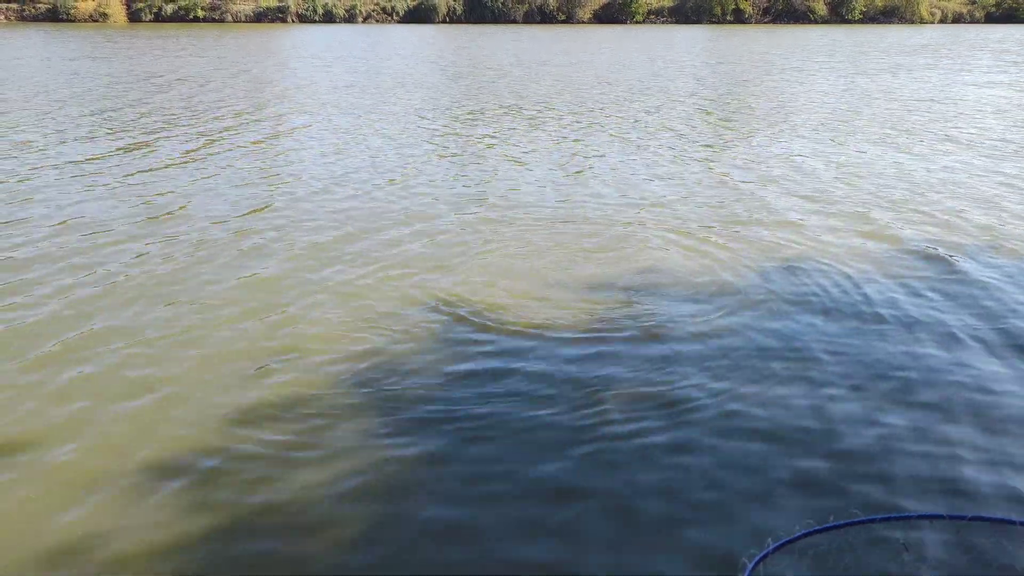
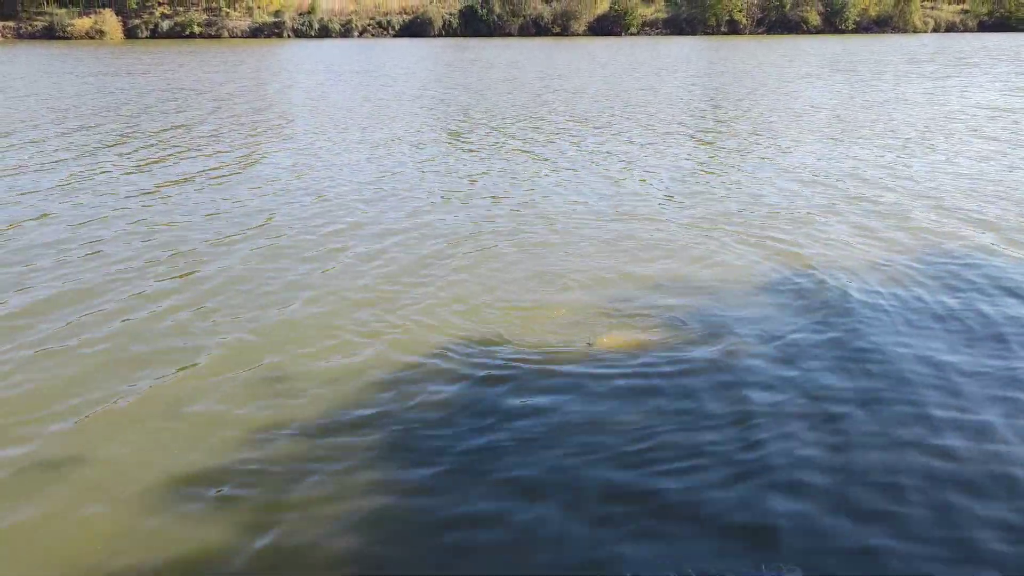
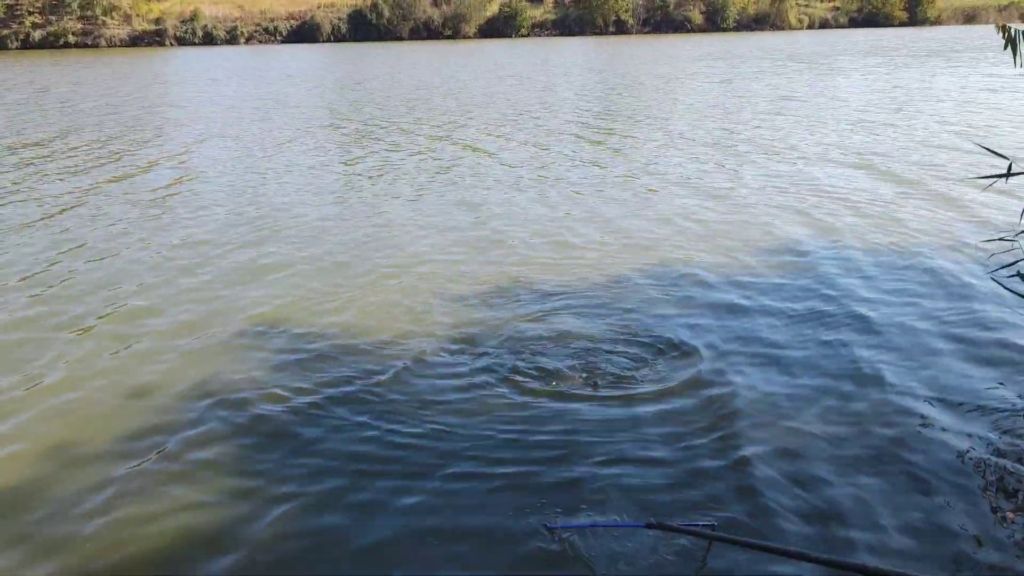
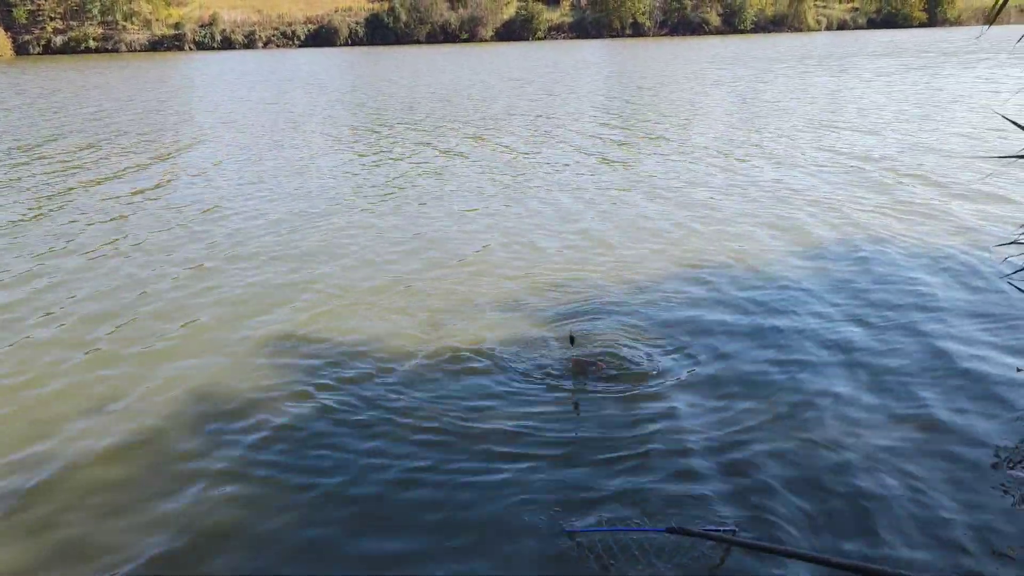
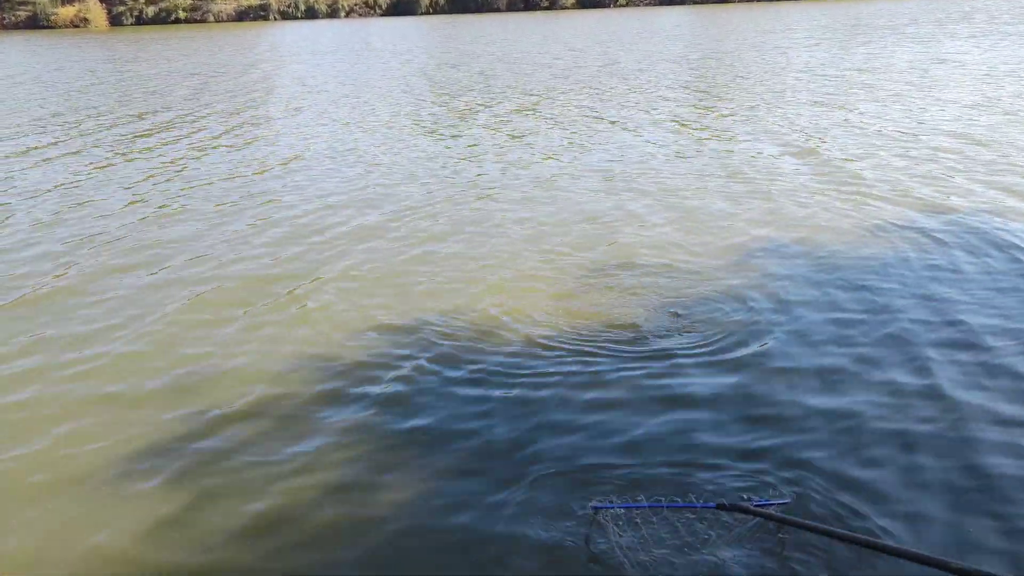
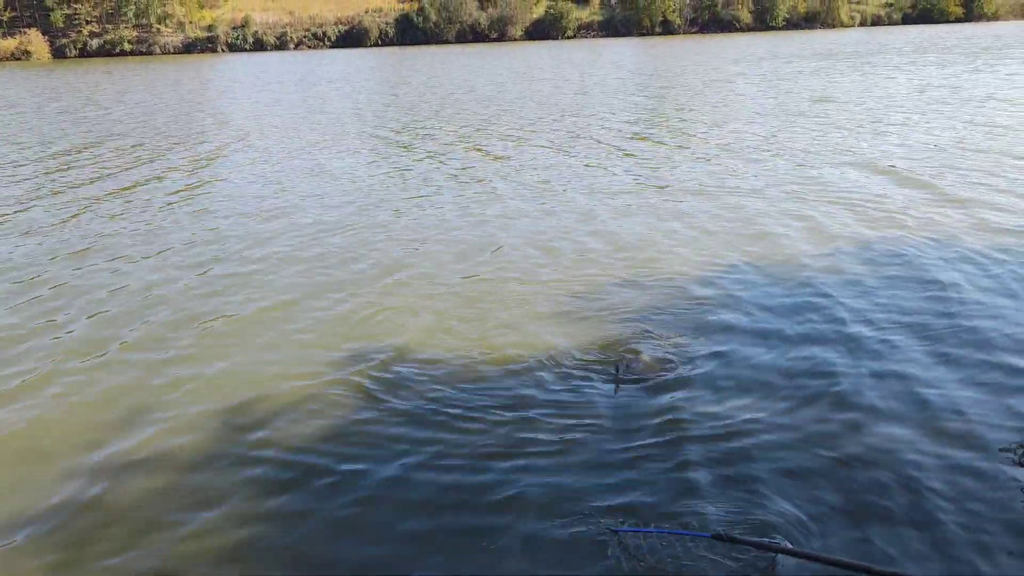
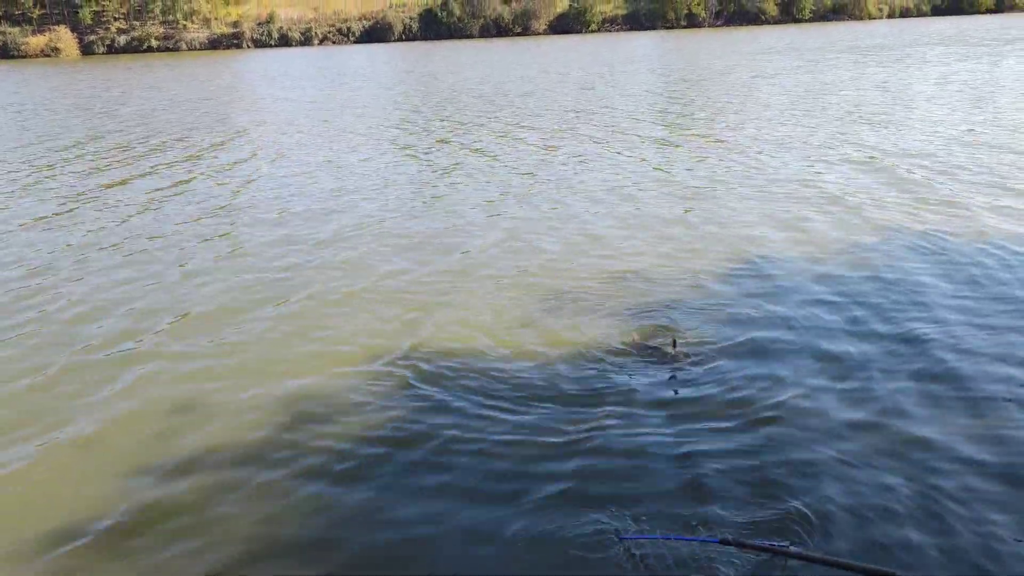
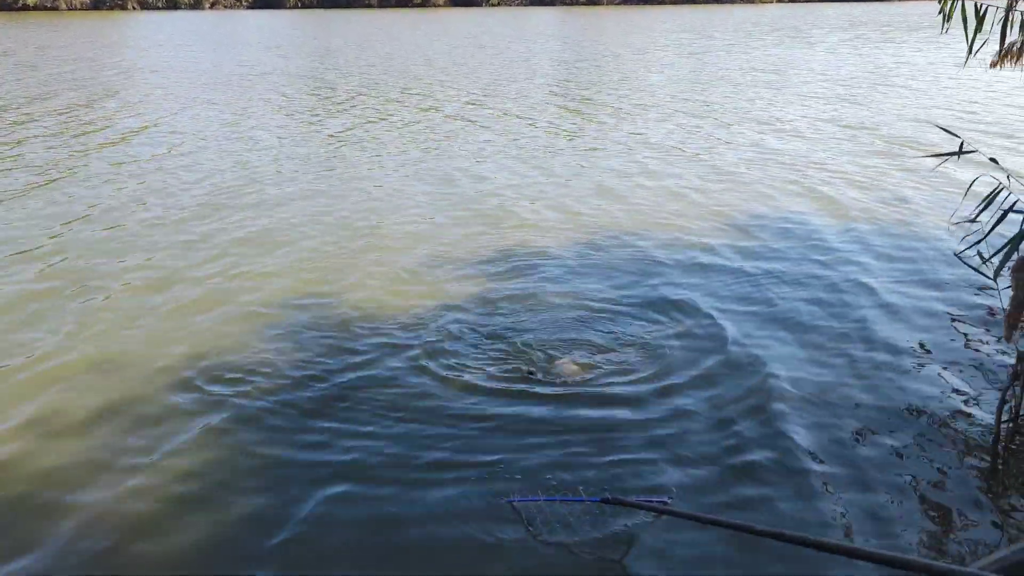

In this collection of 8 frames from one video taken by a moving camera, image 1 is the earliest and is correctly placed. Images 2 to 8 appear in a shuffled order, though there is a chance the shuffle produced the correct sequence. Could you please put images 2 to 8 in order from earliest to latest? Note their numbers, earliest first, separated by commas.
2, 5, 7, 6, 4, 3, 8
